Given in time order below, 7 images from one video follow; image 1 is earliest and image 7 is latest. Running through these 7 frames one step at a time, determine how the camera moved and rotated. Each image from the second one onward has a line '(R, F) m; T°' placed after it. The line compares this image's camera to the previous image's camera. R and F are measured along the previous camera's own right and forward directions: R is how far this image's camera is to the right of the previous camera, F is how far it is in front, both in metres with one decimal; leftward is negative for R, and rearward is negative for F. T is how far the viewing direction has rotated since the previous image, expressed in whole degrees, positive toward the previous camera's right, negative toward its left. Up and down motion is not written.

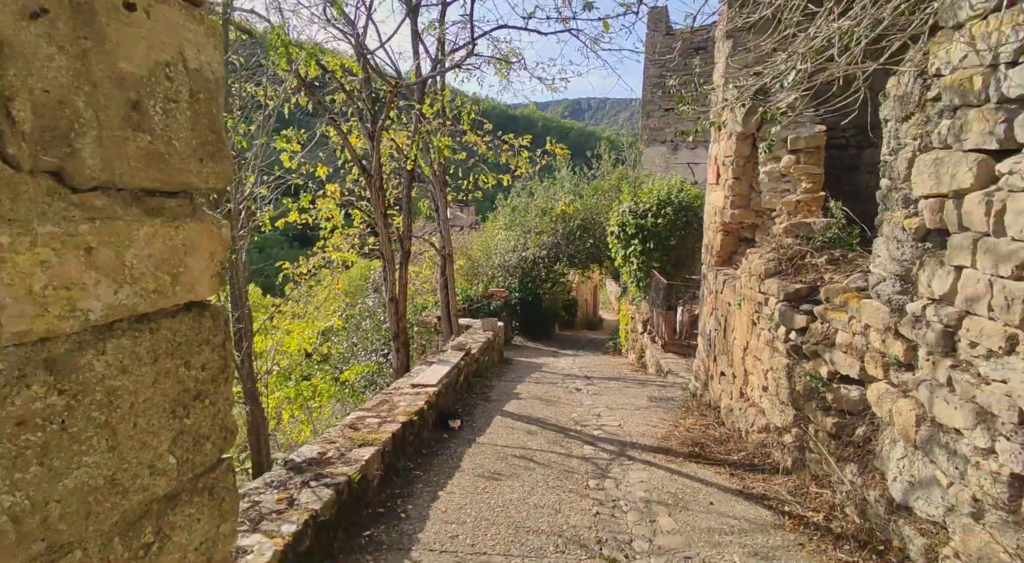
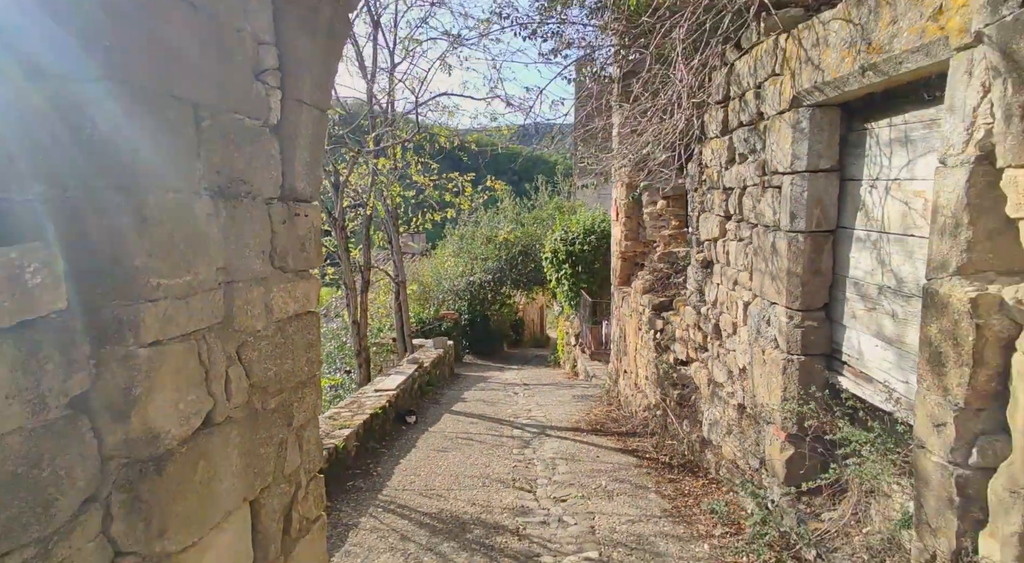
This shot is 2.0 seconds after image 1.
(+0.1, -1.3) m; +4°
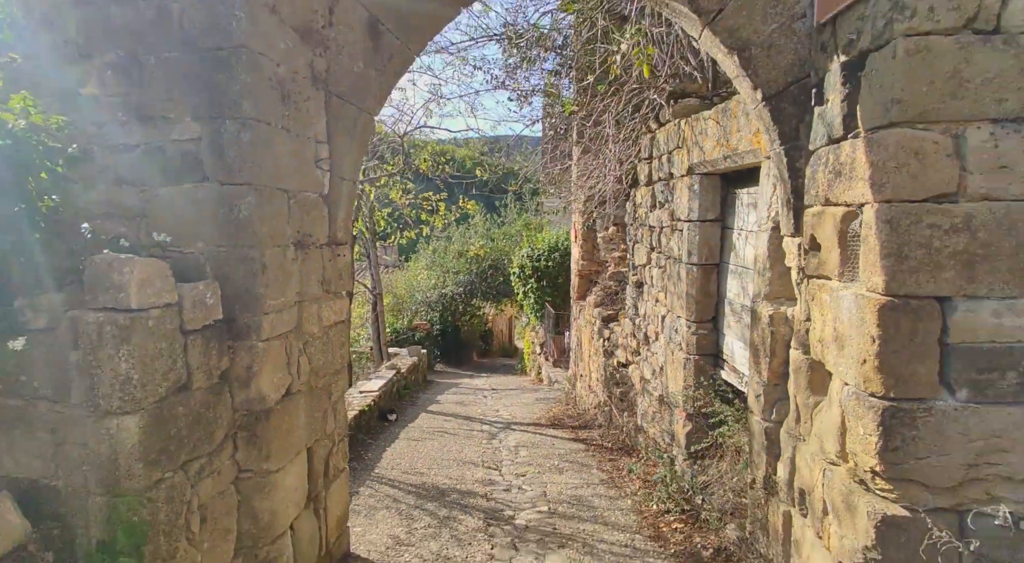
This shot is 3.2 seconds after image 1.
(0.0, -0.9) m; +3°
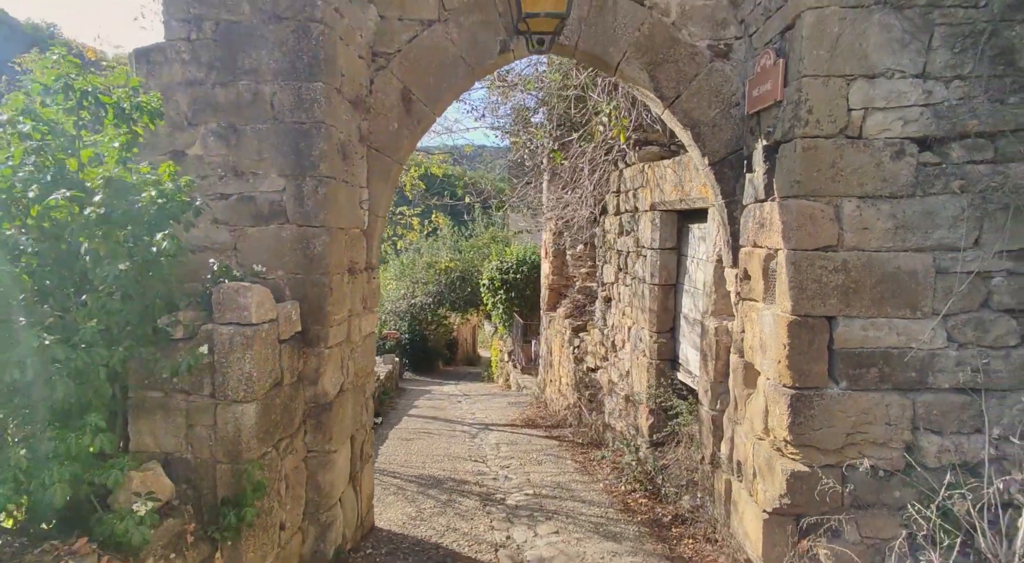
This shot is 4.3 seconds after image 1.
(-0.2, -0.6) m; +4°
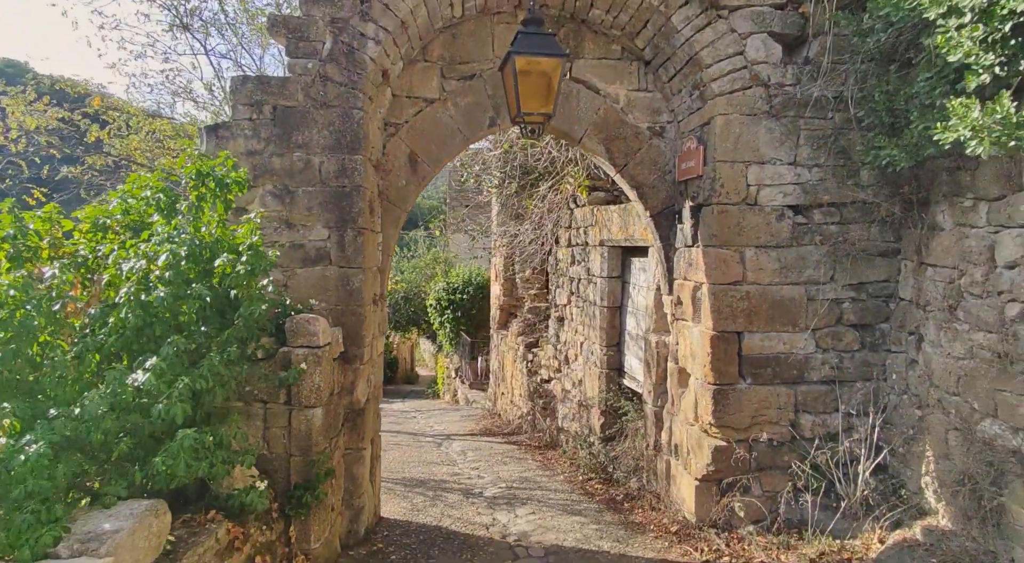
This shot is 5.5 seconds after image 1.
(-0.3, -0.8) m; +6°
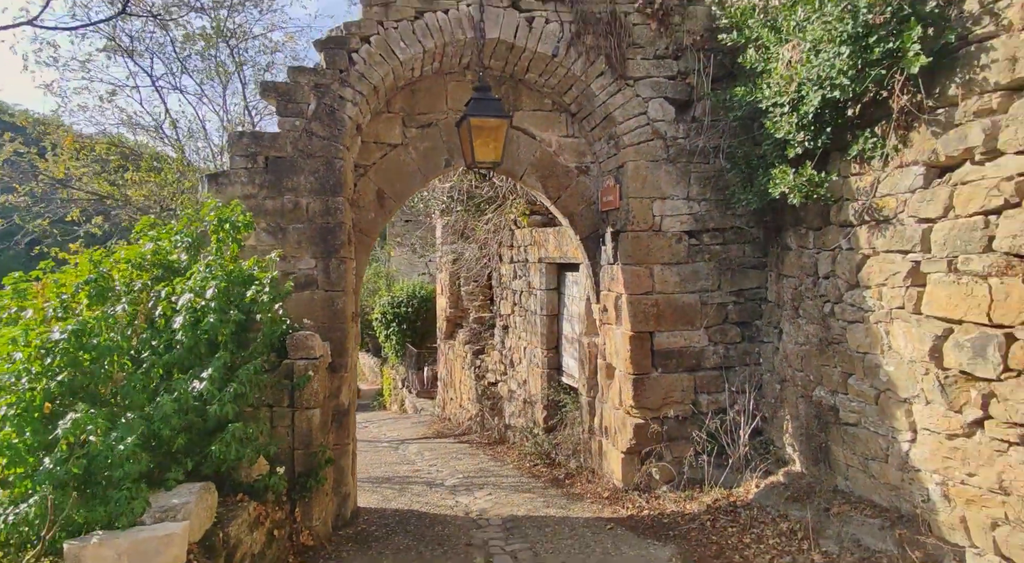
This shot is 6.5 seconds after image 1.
(-0.1, -0.8) m; +6°
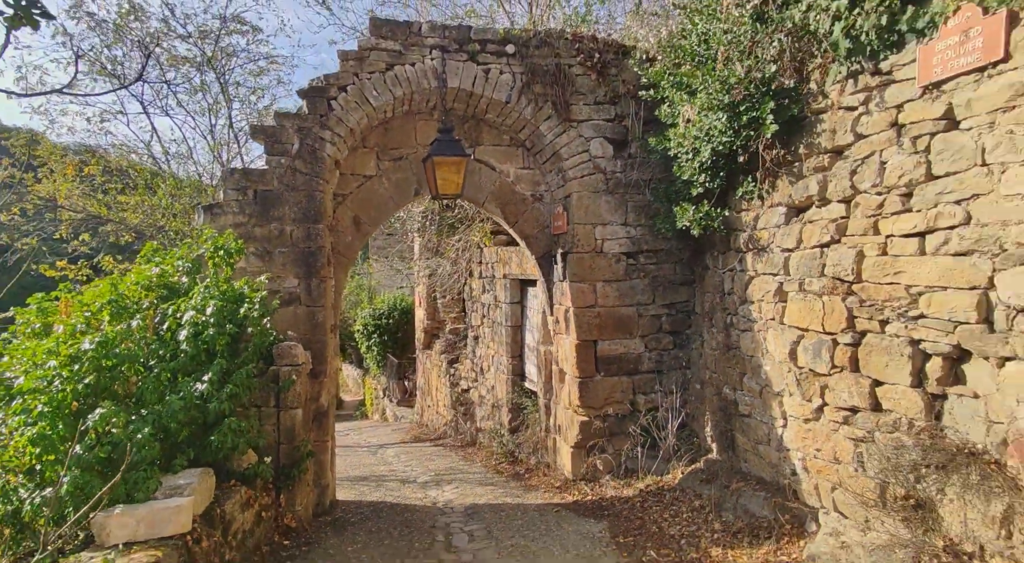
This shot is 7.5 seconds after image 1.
(+0.2, -0.6) m; +1°
